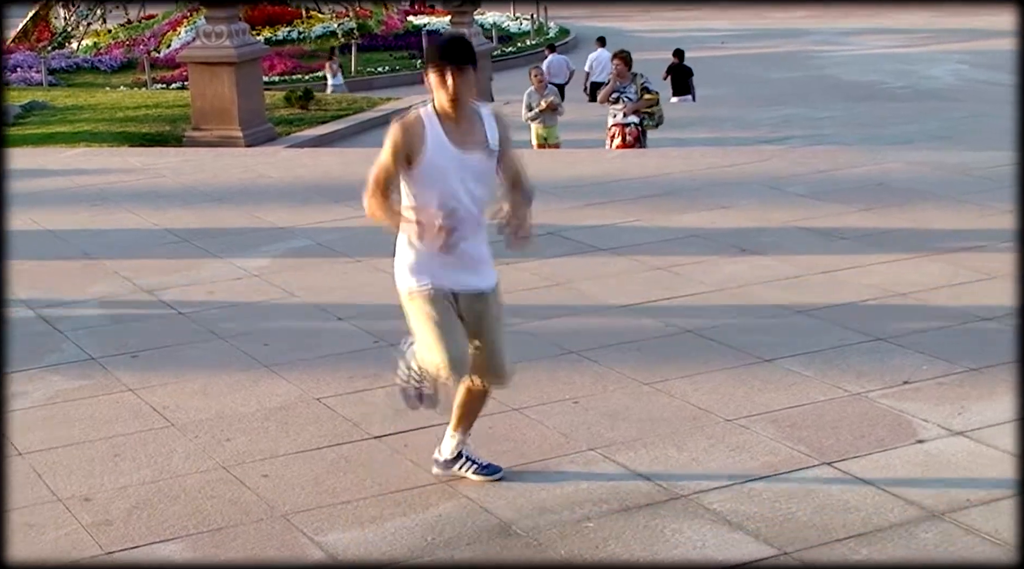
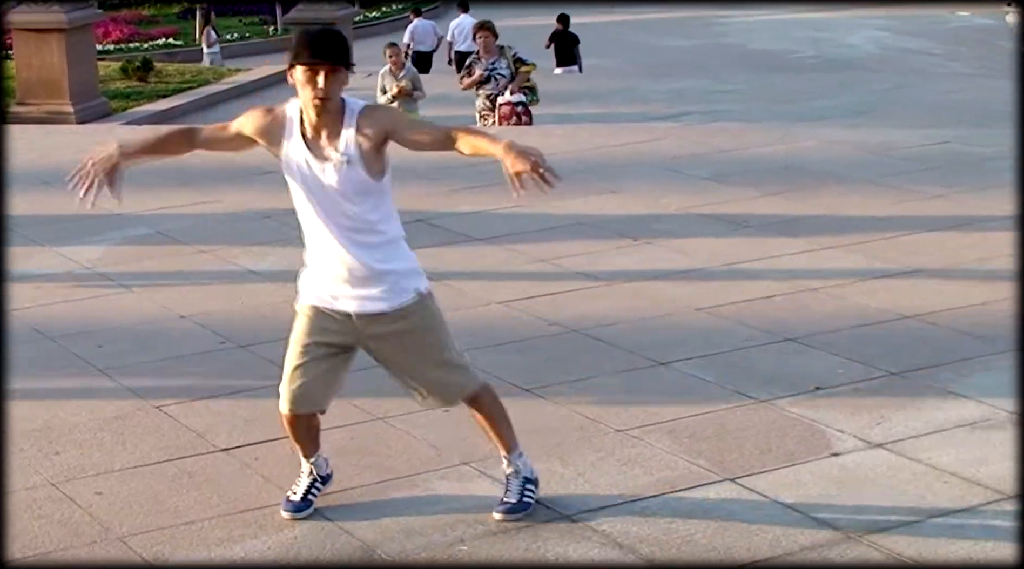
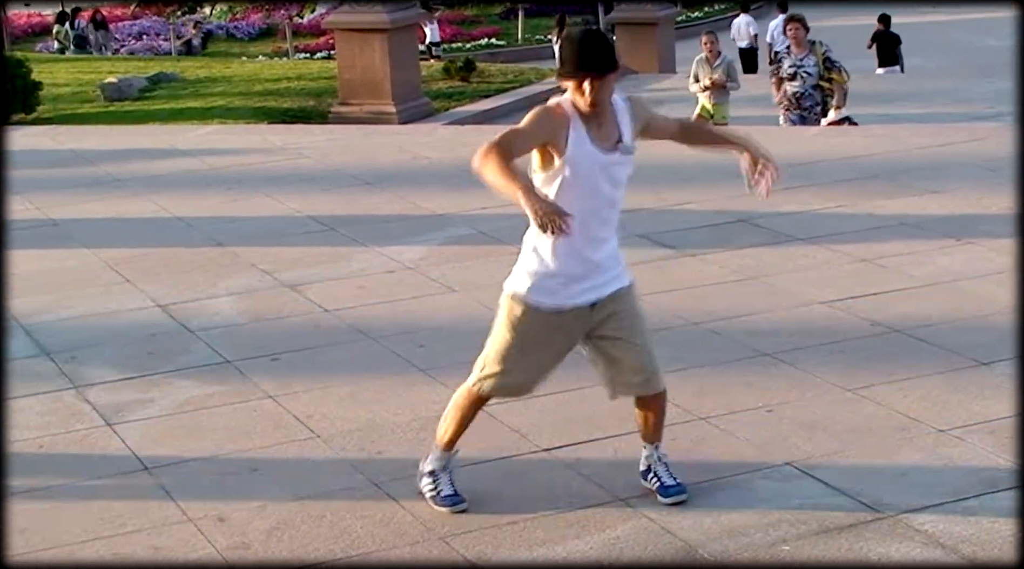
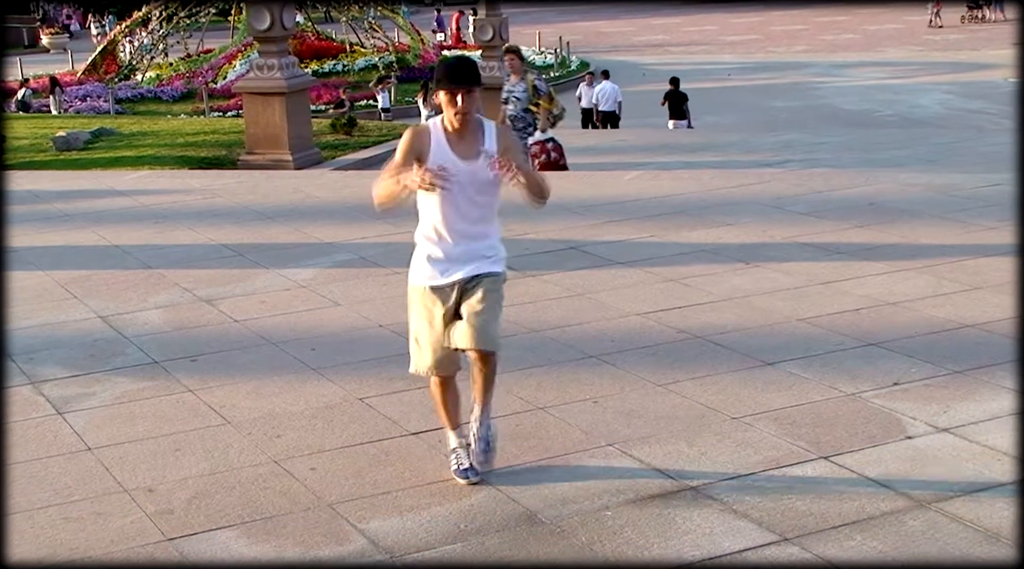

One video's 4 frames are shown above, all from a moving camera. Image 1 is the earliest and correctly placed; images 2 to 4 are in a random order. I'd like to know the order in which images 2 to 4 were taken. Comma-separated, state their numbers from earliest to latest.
2, 3, 4
